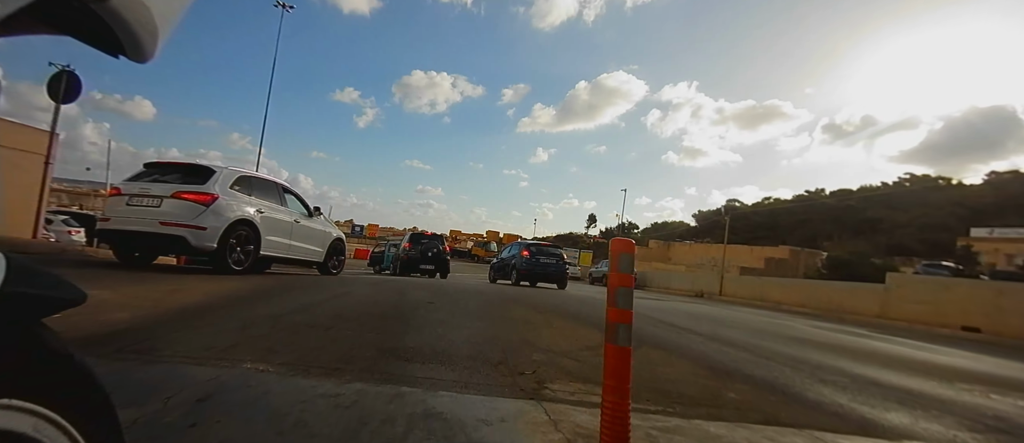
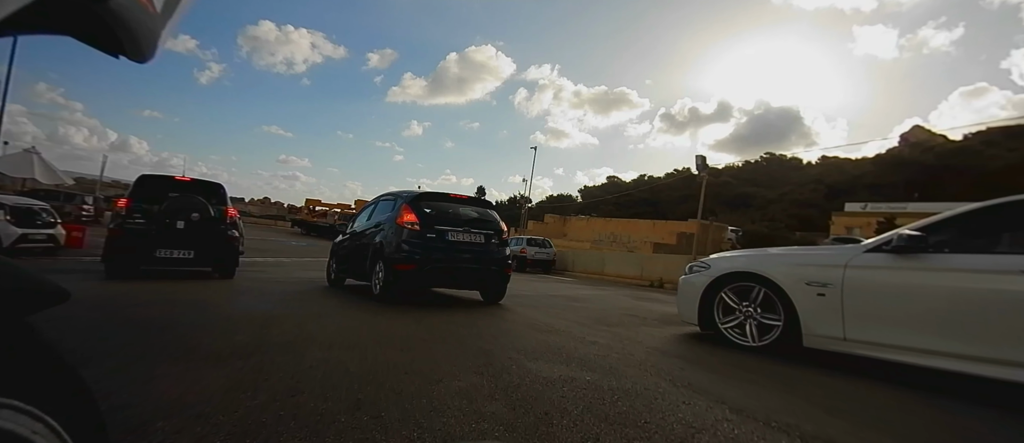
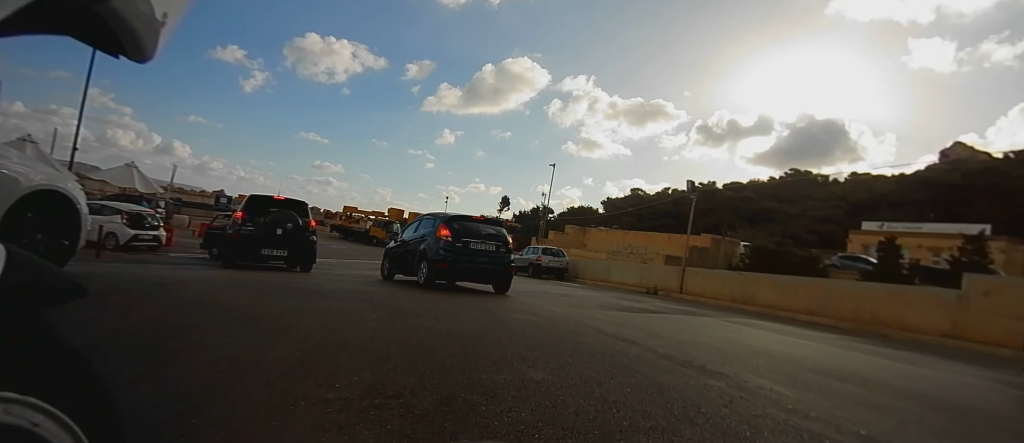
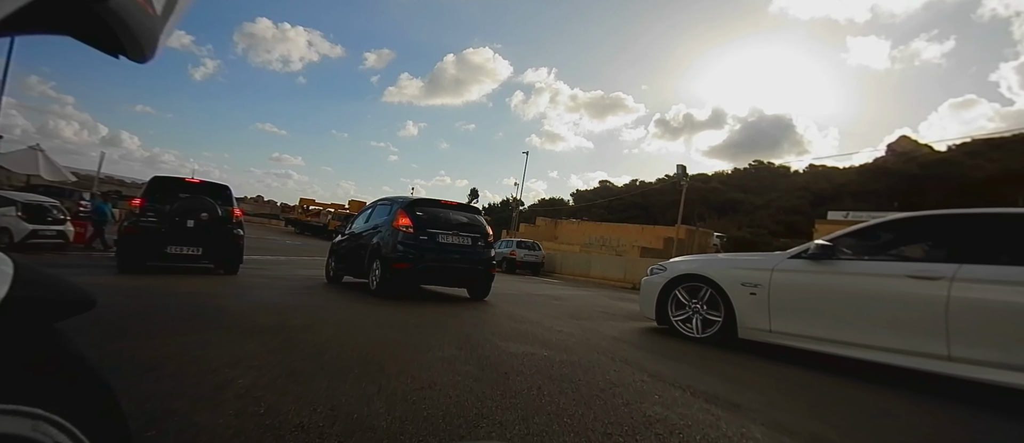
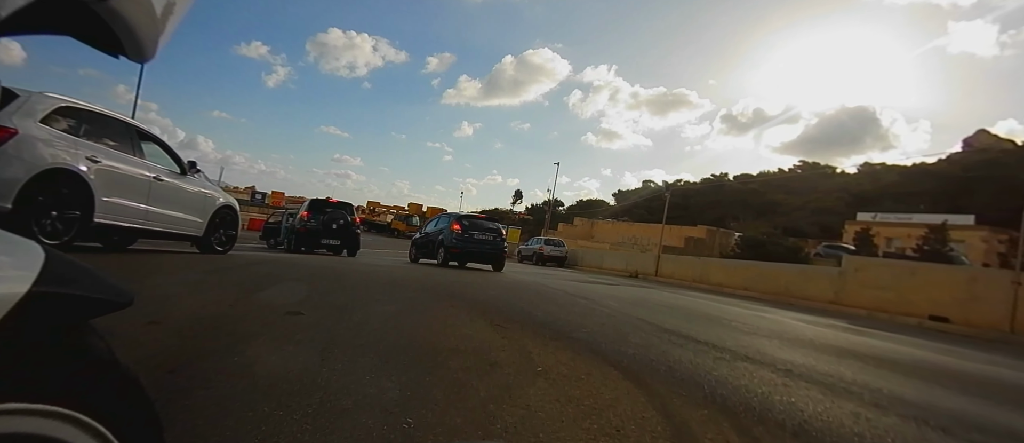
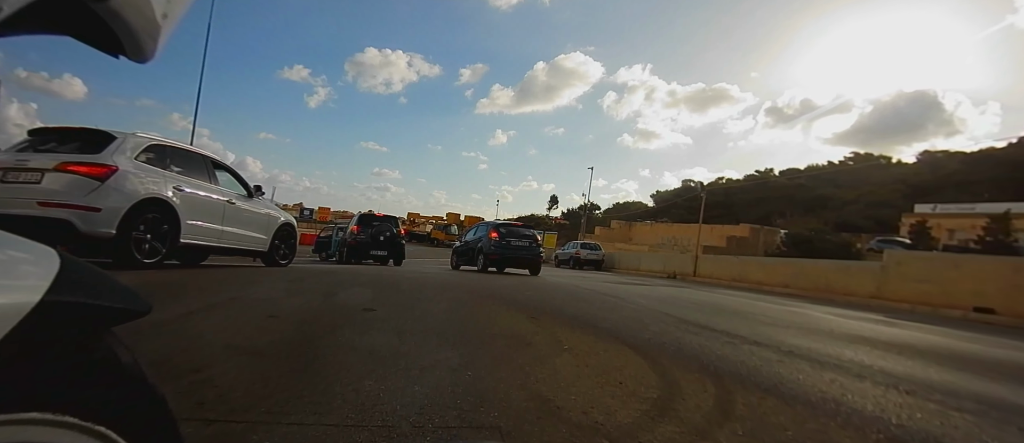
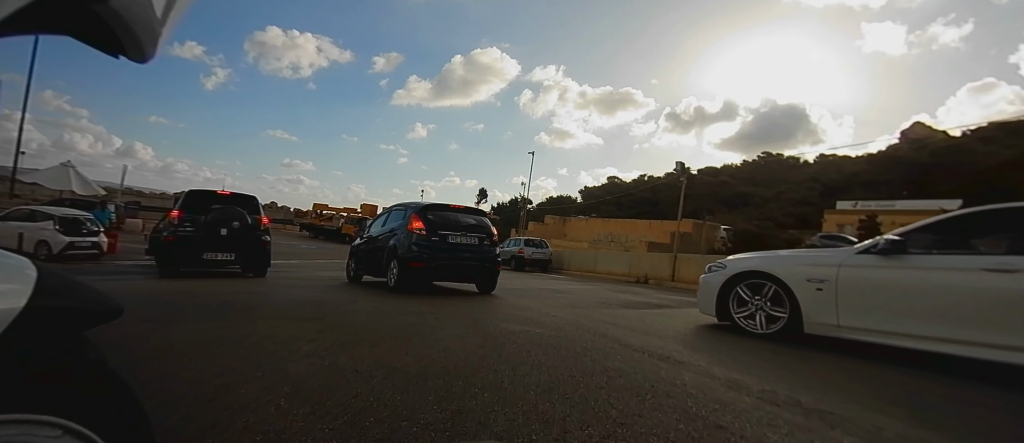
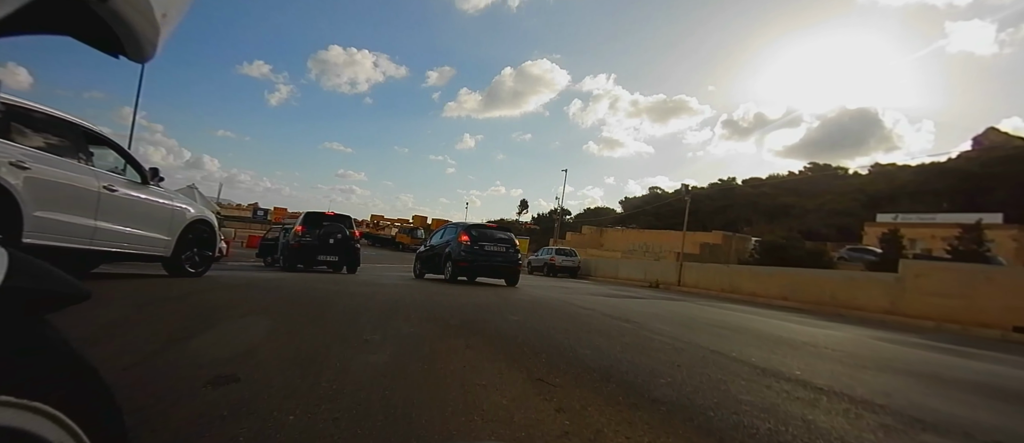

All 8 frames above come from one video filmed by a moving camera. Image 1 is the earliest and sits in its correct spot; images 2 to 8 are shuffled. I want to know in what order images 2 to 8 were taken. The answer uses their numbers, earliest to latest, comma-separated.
6, 5, 8, 3, 7, 4, 2
